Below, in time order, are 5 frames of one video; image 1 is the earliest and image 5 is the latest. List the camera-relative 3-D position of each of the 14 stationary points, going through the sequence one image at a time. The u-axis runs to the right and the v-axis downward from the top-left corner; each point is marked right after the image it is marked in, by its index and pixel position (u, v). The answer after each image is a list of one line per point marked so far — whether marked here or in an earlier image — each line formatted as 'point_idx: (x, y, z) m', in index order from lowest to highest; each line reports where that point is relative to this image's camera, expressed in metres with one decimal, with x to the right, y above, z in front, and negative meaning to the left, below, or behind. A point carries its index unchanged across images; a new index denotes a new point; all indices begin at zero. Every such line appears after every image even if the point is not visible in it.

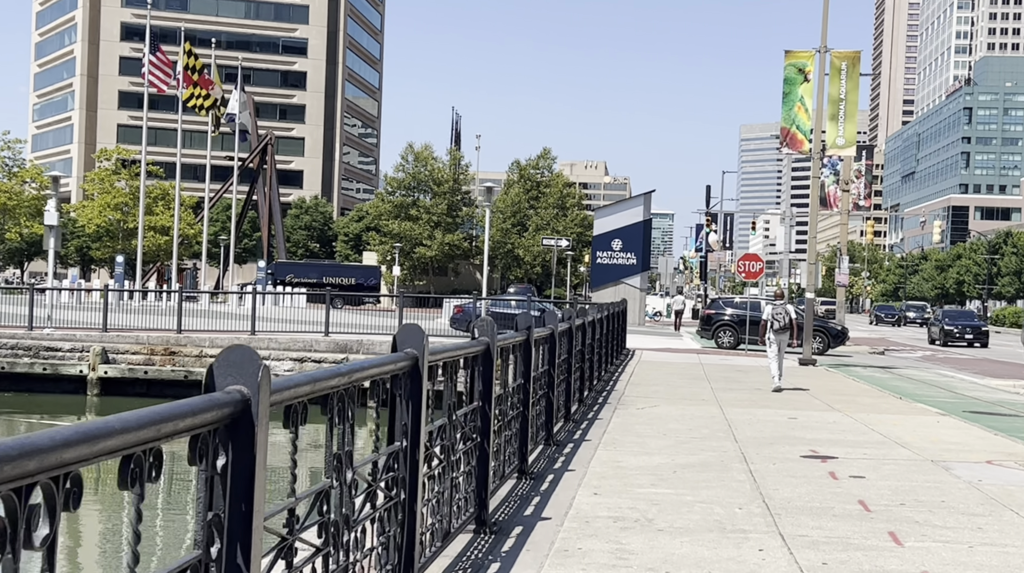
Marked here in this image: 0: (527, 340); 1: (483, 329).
0: (+0.1, -0.4, +8.9) m
1: (-0.2, -0.3, +7.0) m
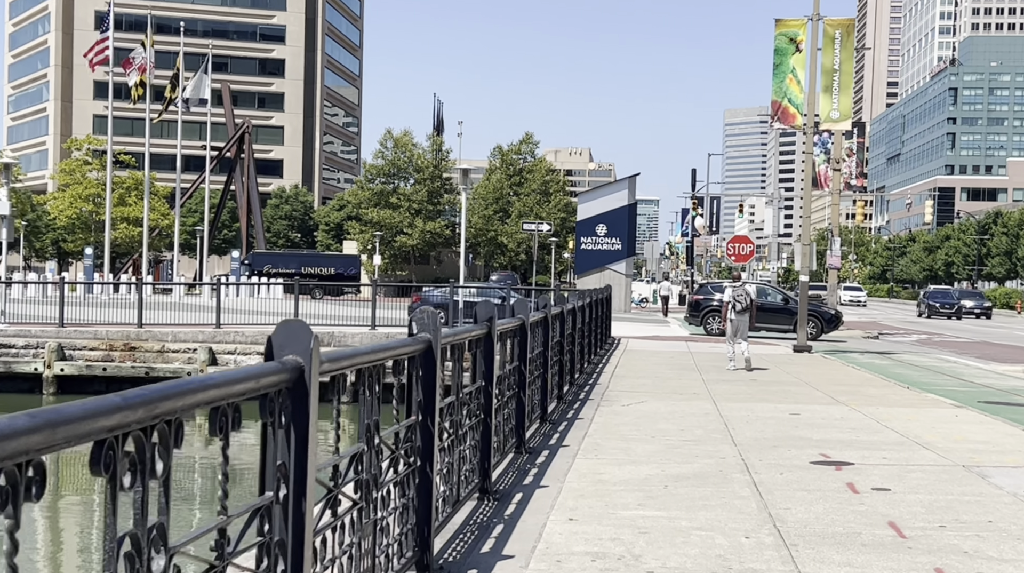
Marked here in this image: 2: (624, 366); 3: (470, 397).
0: (-0.2, -0.3, +7.4) m
1: (-0.4, -0.2, +5.5) m
2: (+1.9, -1.3, +19.3) m
3: (-0.3, -0.7, +6.9) m
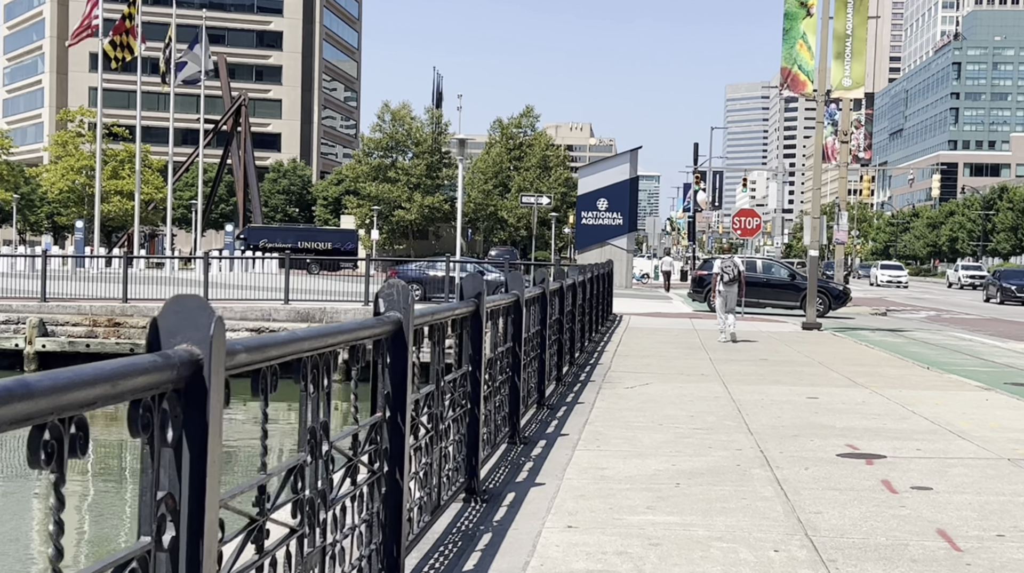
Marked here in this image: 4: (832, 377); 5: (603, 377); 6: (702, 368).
0: (-0.2, -0.1, +6.5) m
1: (-0.5, -0.1, +4.5) m
2: (+1.8, -0.9, +18.4) m
3: (-0.3, -0.5, +6.0) m
4: (+3.8, -1.1, +13.5) m
5: (+1.1, -1.1, +13.4) m
6: (+2.4, -1.0, +14.5) m
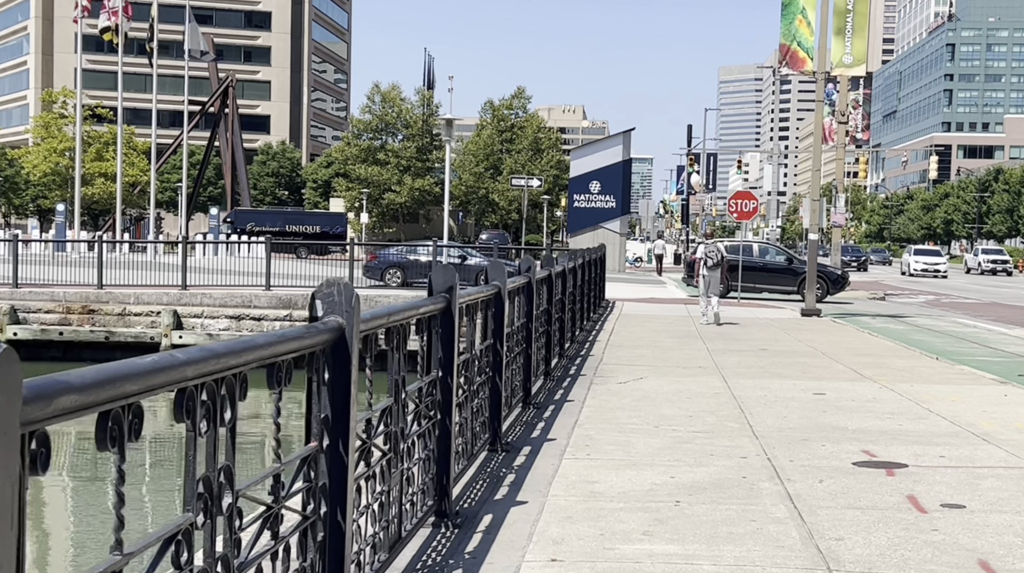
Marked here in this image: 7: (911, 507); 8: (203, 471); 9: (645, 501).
0: (-0.3, -0.1, +5.6) m
1: (-0.6, 0.0, +3.7) m
2: (+1.7, -0.7, +17.5) m
3: (-0.4, -0.5, +5.1) m
4: (+3.6, -0.9, +12.7) m
5: (+0.9, -0.9, +12.5) m
6: (+2.3, -0.9, +13.7) m
7: (+2.1, -1.2, +6.1) m
8: (-0.7, -0.4, +2.6) m
9: (+0.7, -1.2, +6.2) m
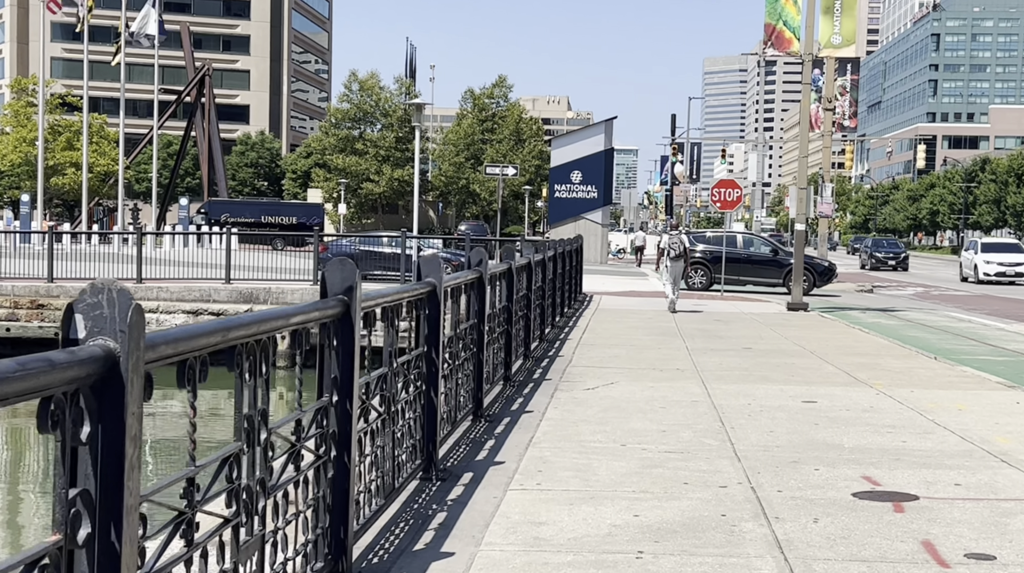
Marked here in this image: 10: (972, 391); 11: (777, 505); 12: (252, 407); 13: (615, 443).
0: (-0.7, -0.1, +4.4) m
1: (-0.9, -0.1, +2.5) m
2: (+1.2, -0.6, +16.4) m
3: (-0.7, -0.5, +3.9) m
4: (+3.2, -0.9, +11.5) m
5: (+0.5, -0.9, +11.3) m
6: (+1.8, -0.8, +12.5) m
7: (+1.8, -1.2, +4.9) m
8: (-1.0, -0.5, +1.4) m
9: (+0.4, -1.2, +5.0) m
10: (+4.3, -1.0, +10.5) m
11: (+1.4, -1.1, +5.9) m
12: (-0.8, -0.4, +3.4) m
13: (+0.7, -1.0, +7.5) m
